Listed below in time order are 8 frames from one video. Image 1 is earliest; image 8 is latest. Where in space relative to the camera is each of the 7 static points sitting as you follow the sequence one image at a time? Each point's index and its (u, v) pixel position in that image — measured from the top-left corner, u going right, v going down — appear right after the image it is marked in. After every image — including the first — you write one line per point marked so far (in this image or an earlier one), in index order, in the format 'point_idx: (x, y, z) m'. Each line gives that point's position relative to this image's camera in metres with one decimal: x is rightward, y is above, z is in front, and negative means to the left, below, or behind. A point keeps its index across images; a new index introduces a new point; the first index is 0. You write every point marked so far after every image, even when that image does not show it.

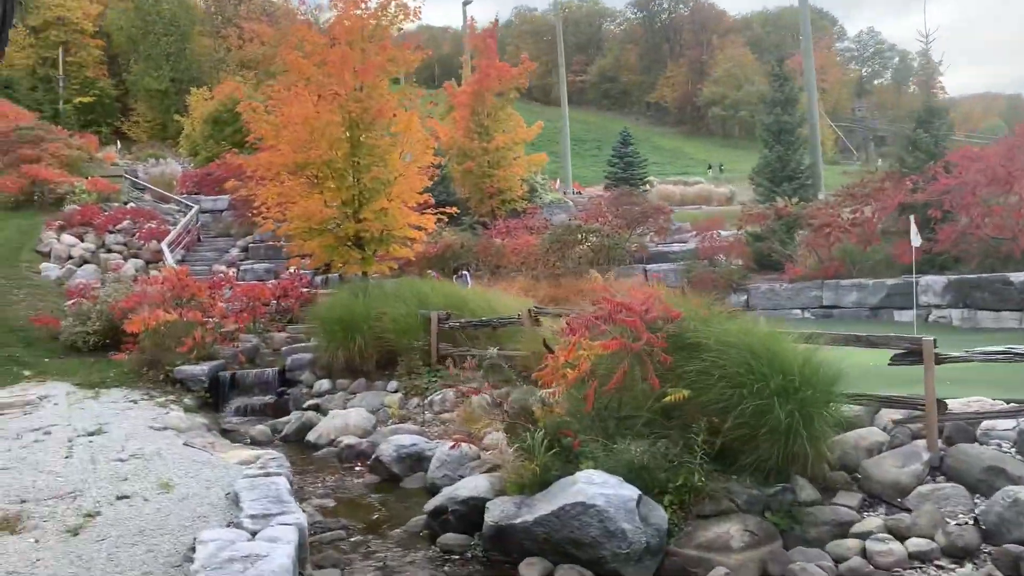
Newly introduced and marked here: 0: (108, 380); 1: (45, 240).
0: (-5.0, -1.2, +10.9) m
1: (-9.4, +1.0, +17.6) m
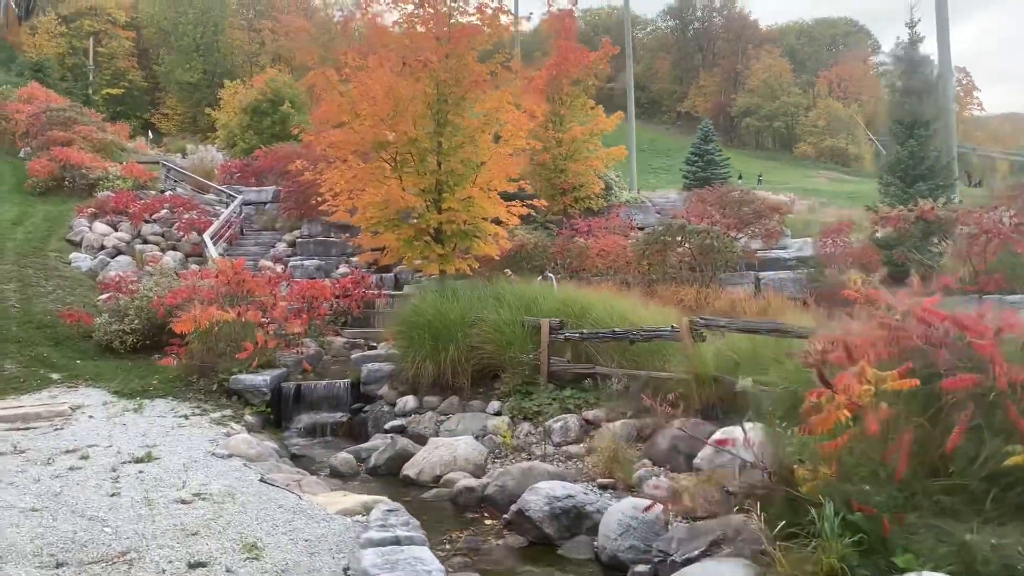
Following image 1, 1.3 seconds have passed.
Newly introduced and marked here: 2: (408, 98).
0: (-3.8, -1.1, +9.2) m
1: (-8.0, +1.1, +16.1) m
2: (-1.2, +2.2, +10.2) m
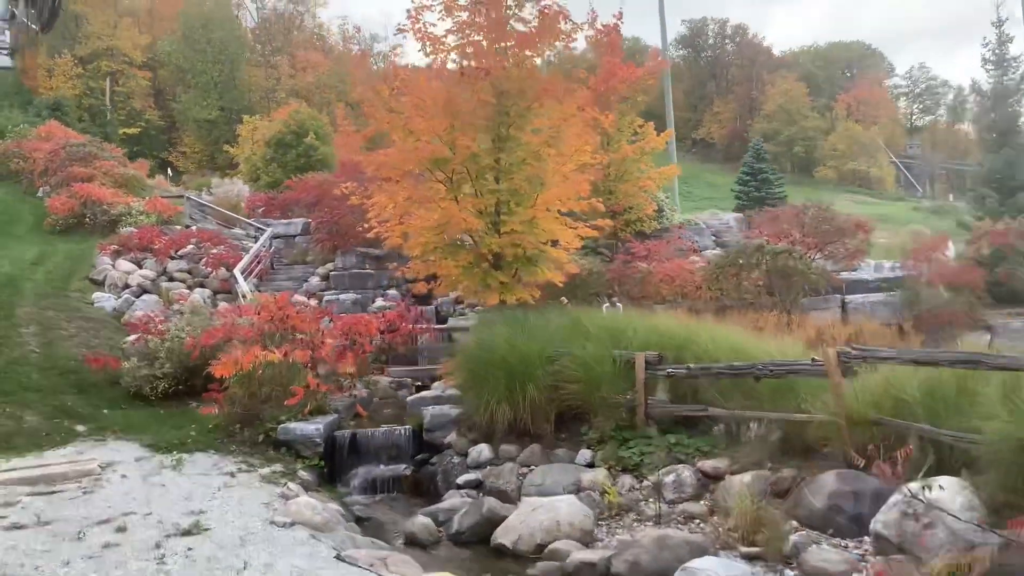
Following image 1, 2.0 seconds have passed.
0: (-3.0, -1.4, +8.2) m
1: (-7.2, +0.4, +15.2) m
2: (-0.5, +1.9, +9.2) m
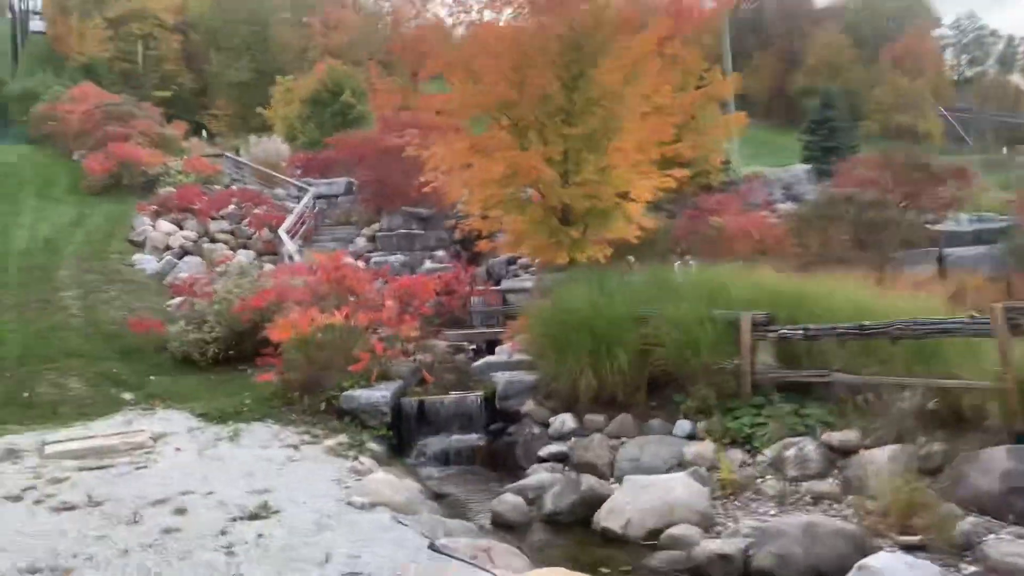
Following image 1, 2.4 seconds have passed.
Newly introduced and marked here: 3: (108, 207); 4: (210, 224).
0: (-2.3, -1.1, +7.6) m
1: (-6.2, +1.0, +14.7) m
2: (+0.2, +2.3, +8.4) m
3: (-7.4, +1.5, +16.0) m
4: (-5.2, +1.1, +15.1) m
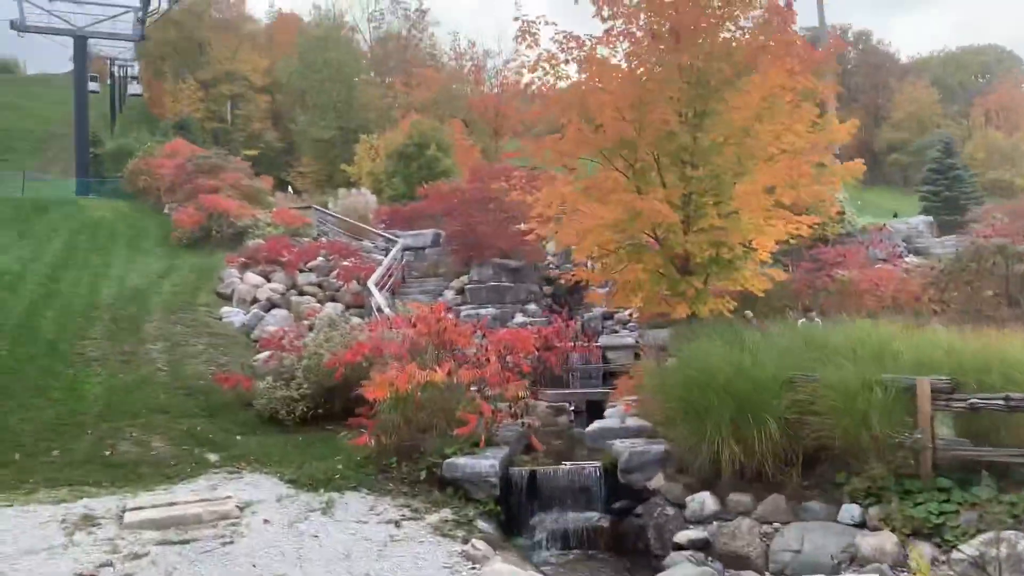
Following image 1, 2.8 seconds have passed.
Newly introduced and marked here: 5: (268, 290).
0: (-1.4, -1.5, +6.9) m
1: (-4.7, +0.1, +14.4) m
2: (+1.3, +1.8, +7.7) m
3: (-5.7, +0.5, +15.8) m
4: (-3.6, +0.2, +14.7) m
5: (-3.9, 0.0, +13.9) m
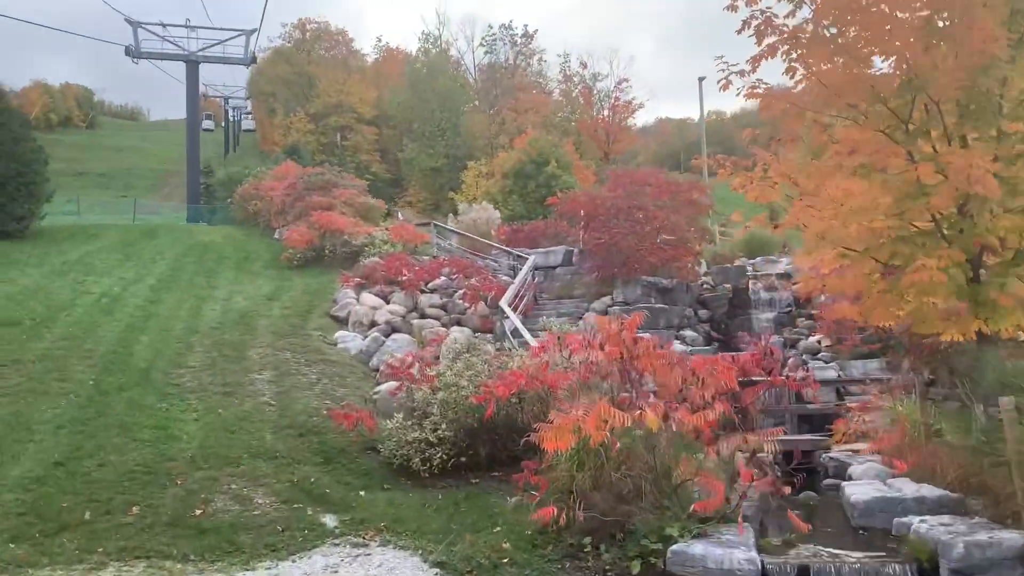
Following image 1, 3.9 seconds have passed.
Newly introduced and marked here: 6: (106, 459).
0: (0.0, -1.5, +4.8) m
1: (-2.5, -0.2, +12.6) m
2: (+2.7, +1.8, +5.4) m
3: (-3.3, +0.1, +14.2) m
4: (-1.4, -0.1, +12.8) m
5: (-1.7, -0.3, +12.1) m
6: (-3.4, -1.4, +7.3) m
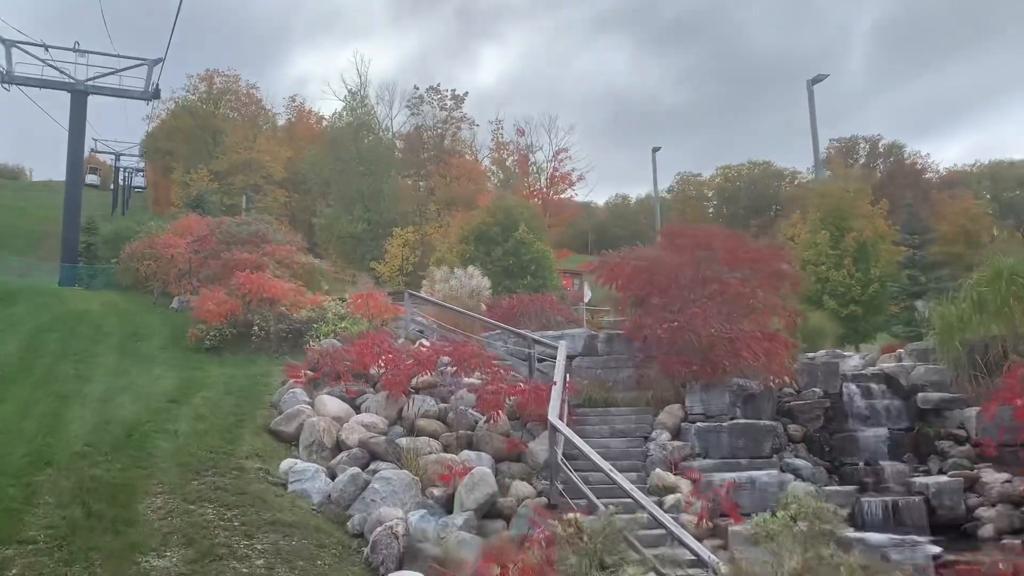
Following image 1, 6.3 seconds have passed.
0: (+1.2, -1.8, +0.7) m
1: (-2.1, -1.1, +8.3) m
2: (+3.9, +1.3, +1.9) m
3: (-3.2, -0.9, +9.8) m
4: (-1.1, -1.1, +8.6) m
5: (-1.4, -1.3, +7.9) m
6: (-2.4, -1.9, +2.7) m
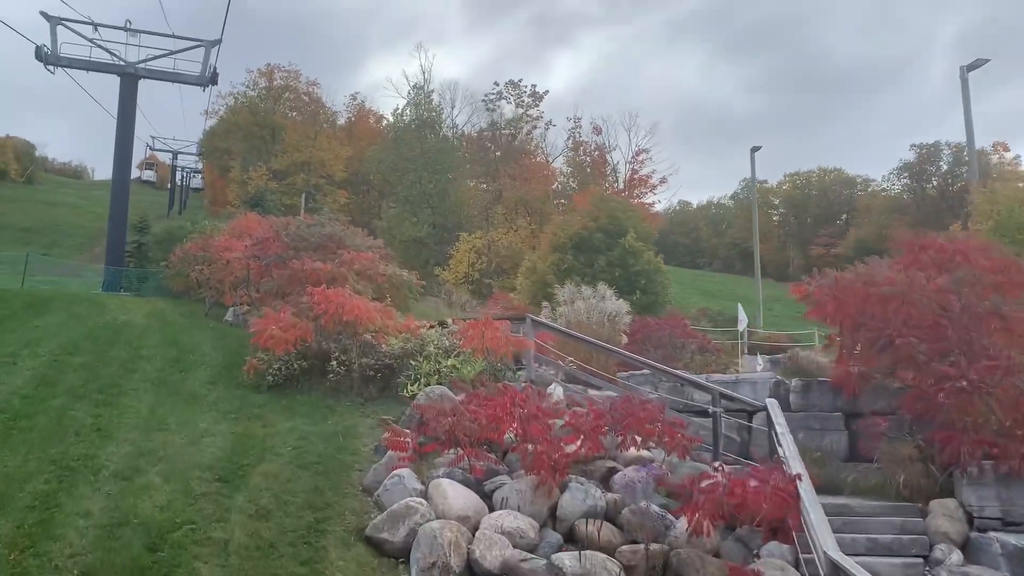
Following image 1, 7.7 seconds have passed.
0: (+2.1, -2.1, -2.2) m
1: (-0.8, -1.3, +5.6) m
2: (+4.9, +1.0, -1.1) m
3: (-1.7, -1.1, +7.1) m
4: (+0.3, -1.4, +5.8) m
5: (0.0, -1.5, +5.1) m
6: (-1.4, -2.0, +0.1) m
